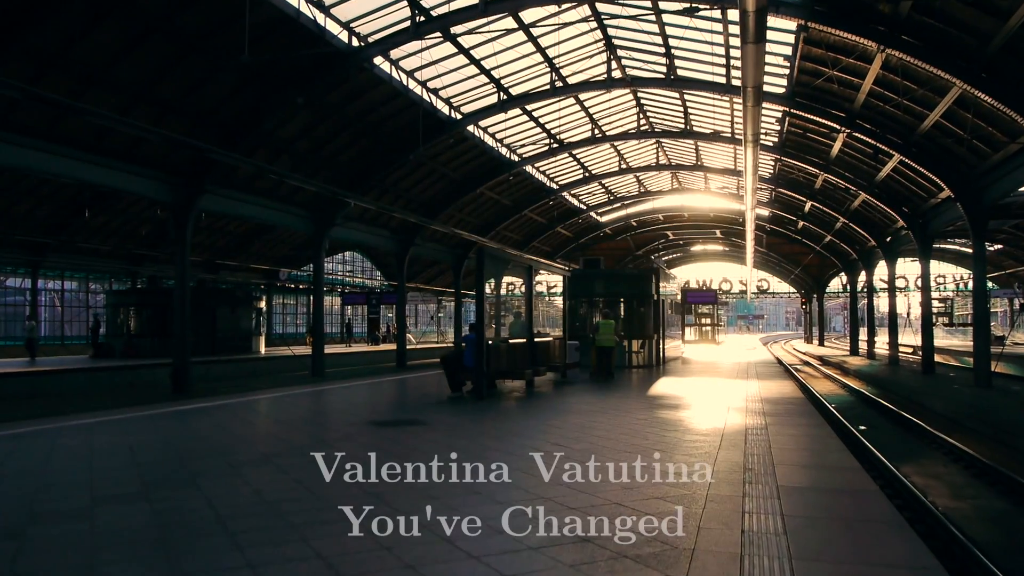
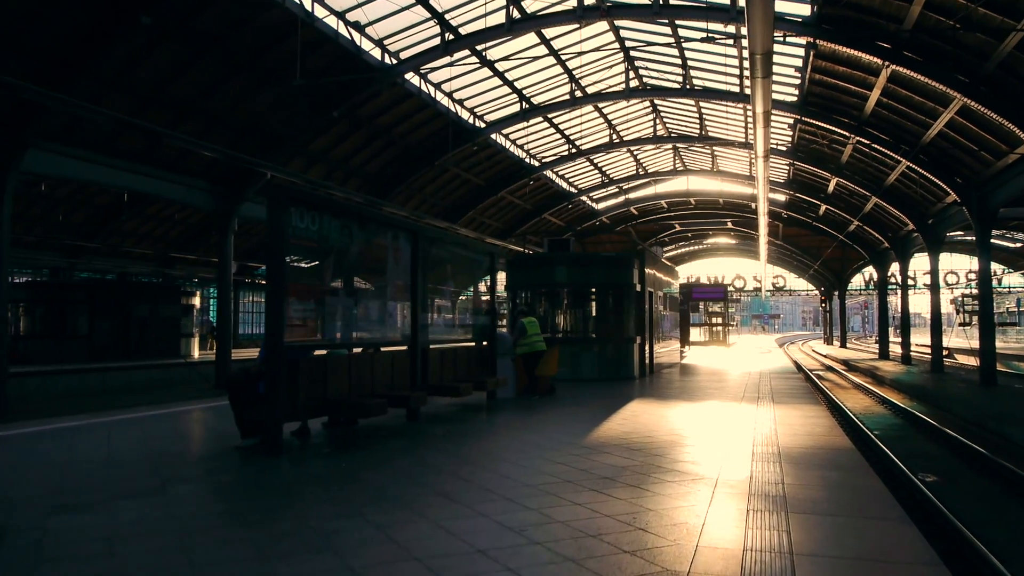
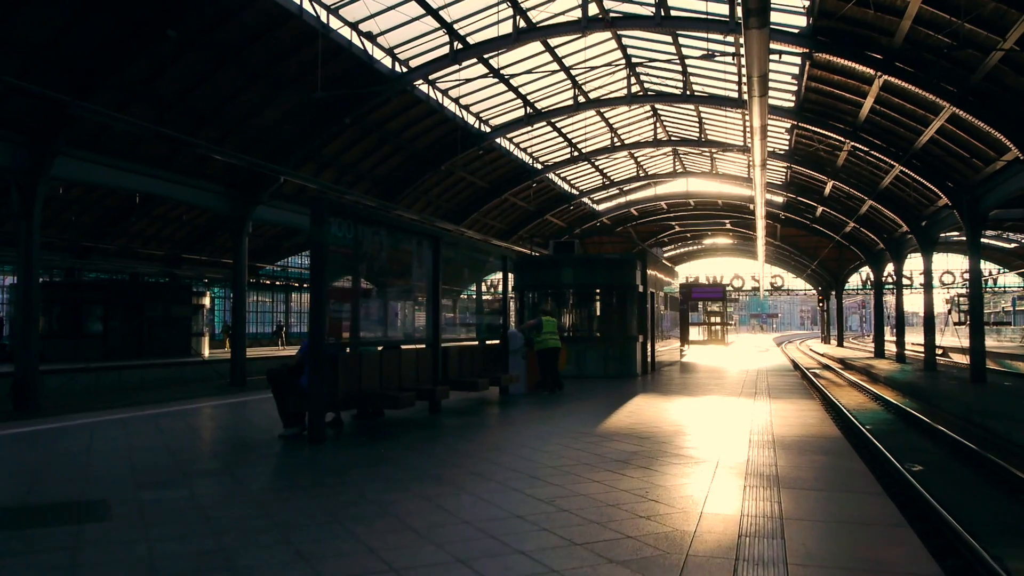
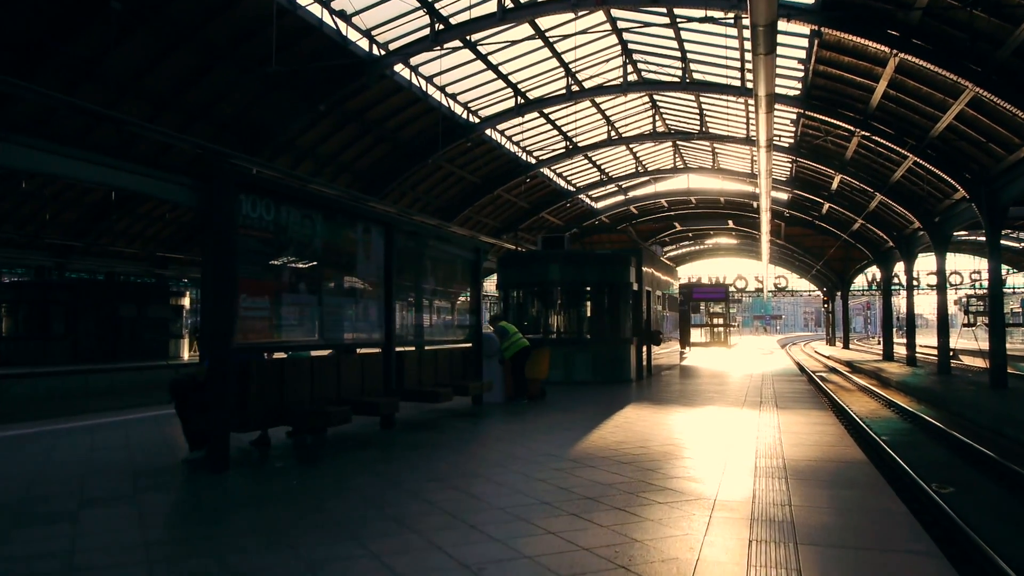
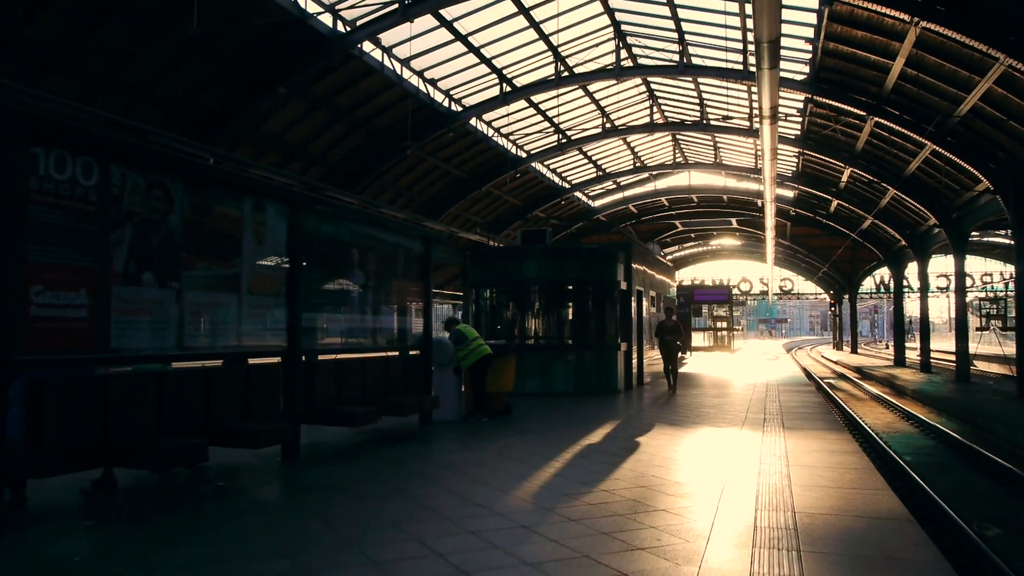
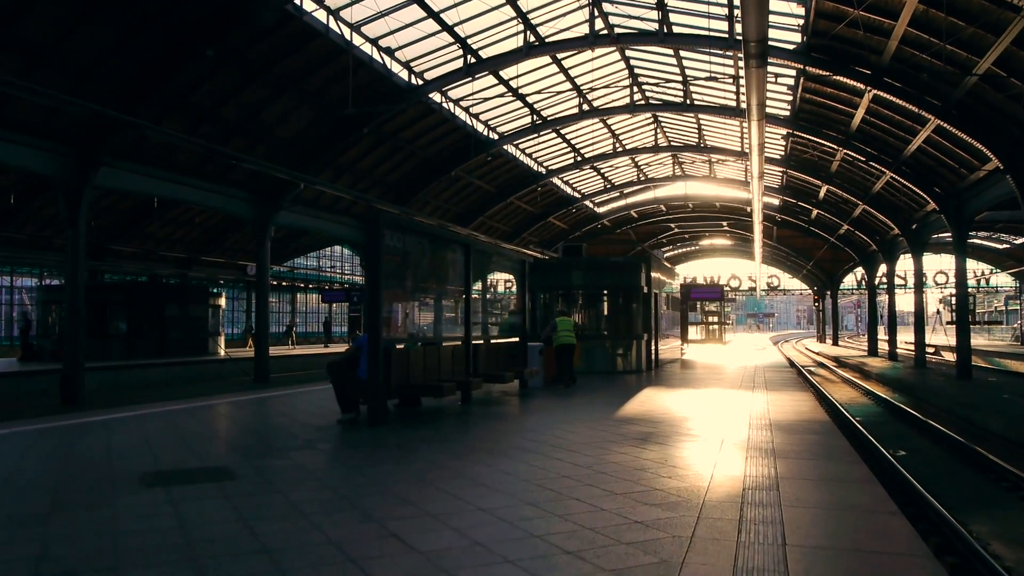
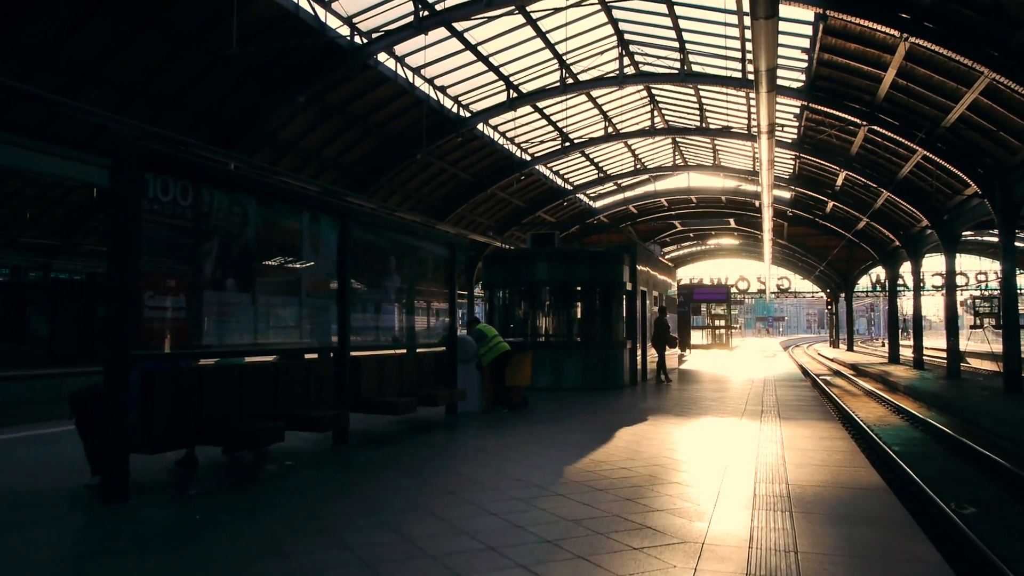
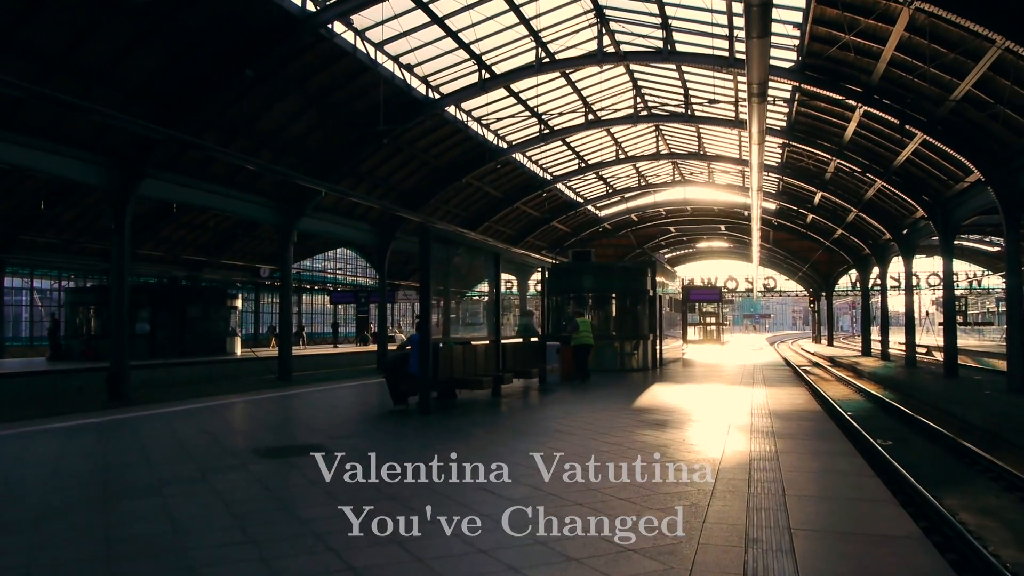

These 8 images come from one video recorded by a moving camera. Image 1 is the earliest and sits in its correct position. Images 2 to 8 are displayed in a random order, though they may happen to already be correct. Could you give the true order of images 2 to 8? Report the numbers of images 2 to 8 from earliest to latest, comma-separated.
8, 6, 3, 2, 4, 7, 5
